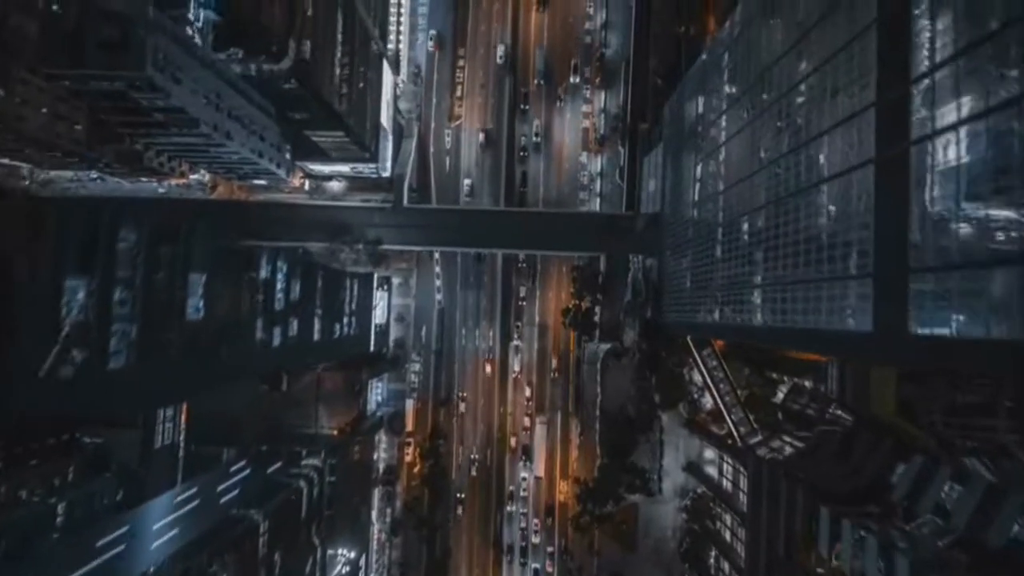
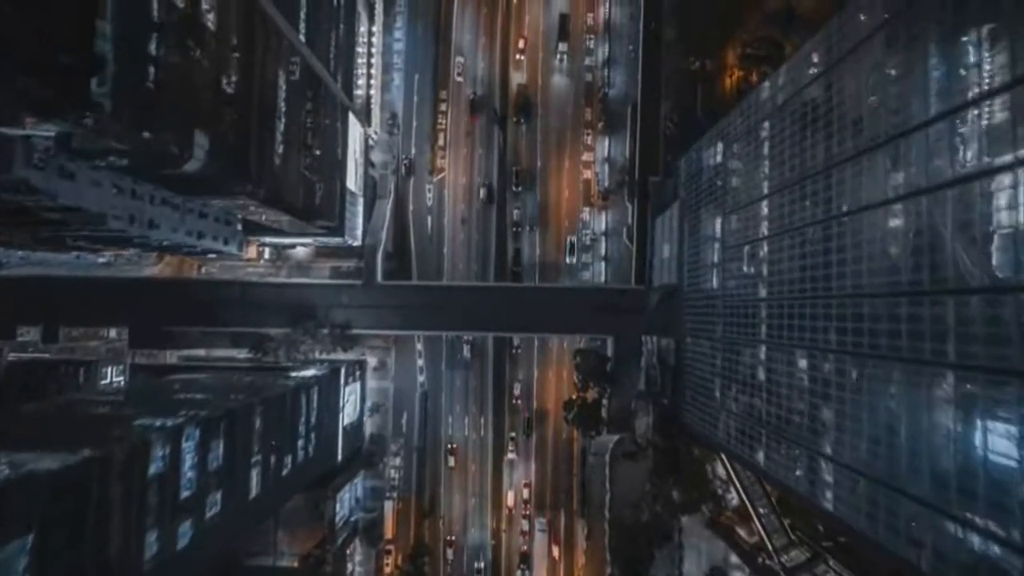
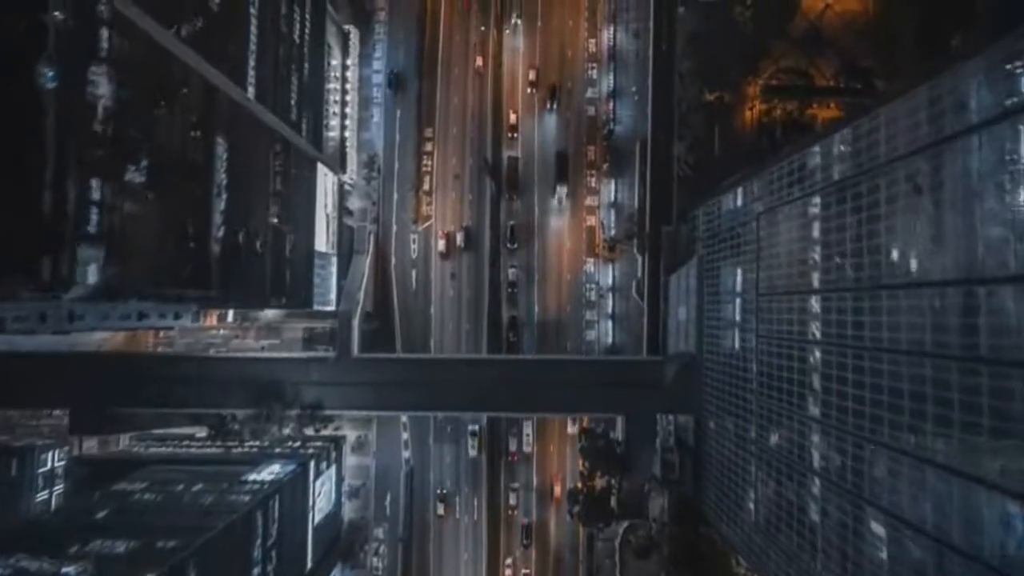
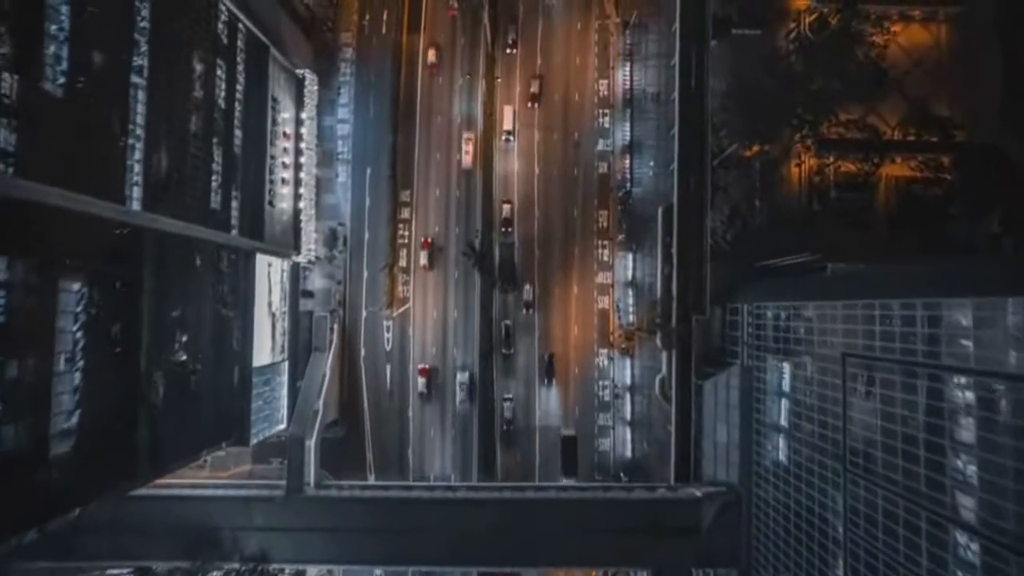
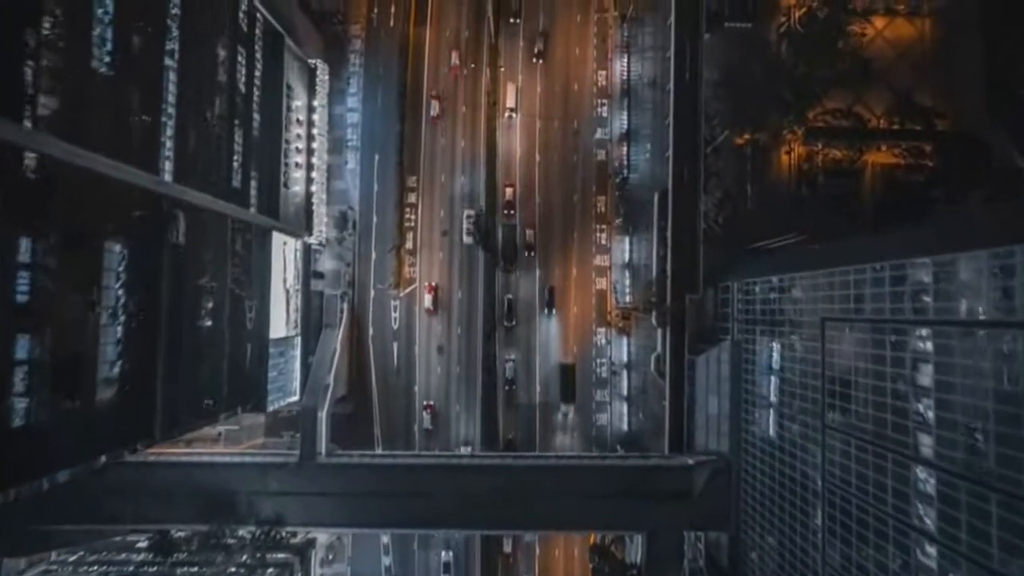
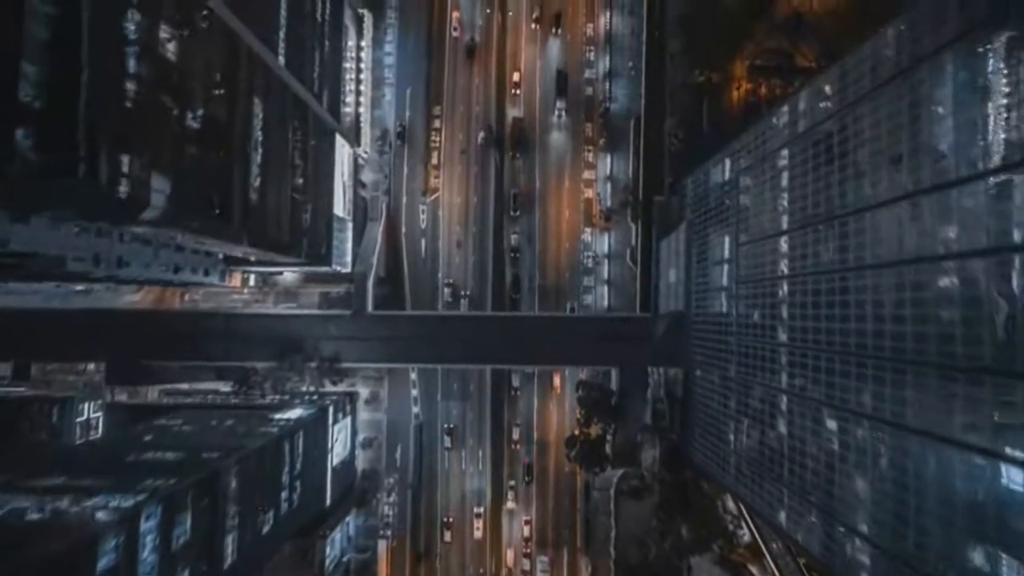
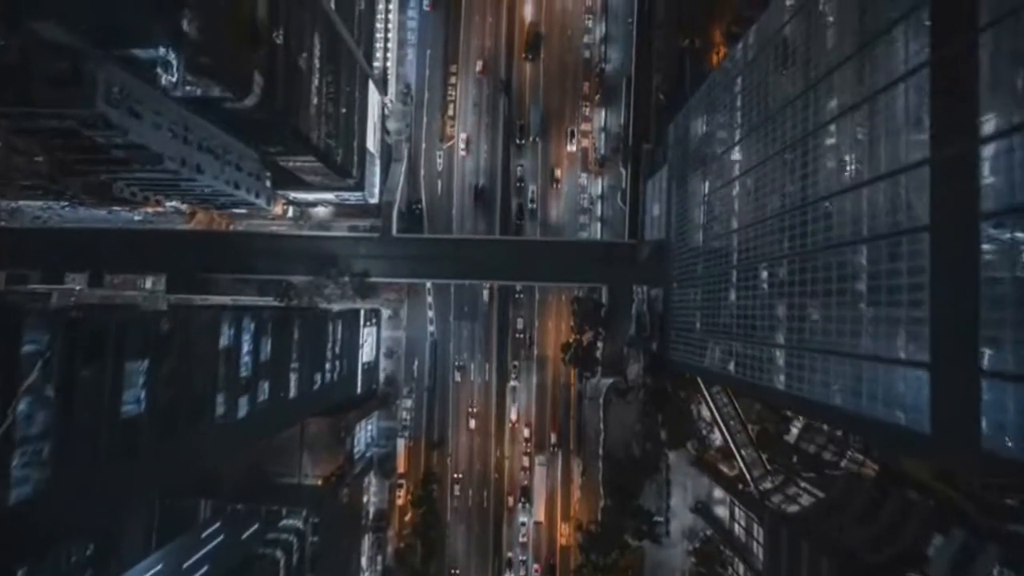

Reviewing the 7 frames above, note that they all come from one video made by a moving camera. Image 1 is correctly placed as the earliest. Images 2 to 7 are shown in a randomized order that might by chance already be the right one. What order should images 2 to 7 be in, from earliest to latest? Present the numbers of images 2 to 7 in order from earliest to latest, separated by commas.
7, 2, 6, 3, 5, 4
